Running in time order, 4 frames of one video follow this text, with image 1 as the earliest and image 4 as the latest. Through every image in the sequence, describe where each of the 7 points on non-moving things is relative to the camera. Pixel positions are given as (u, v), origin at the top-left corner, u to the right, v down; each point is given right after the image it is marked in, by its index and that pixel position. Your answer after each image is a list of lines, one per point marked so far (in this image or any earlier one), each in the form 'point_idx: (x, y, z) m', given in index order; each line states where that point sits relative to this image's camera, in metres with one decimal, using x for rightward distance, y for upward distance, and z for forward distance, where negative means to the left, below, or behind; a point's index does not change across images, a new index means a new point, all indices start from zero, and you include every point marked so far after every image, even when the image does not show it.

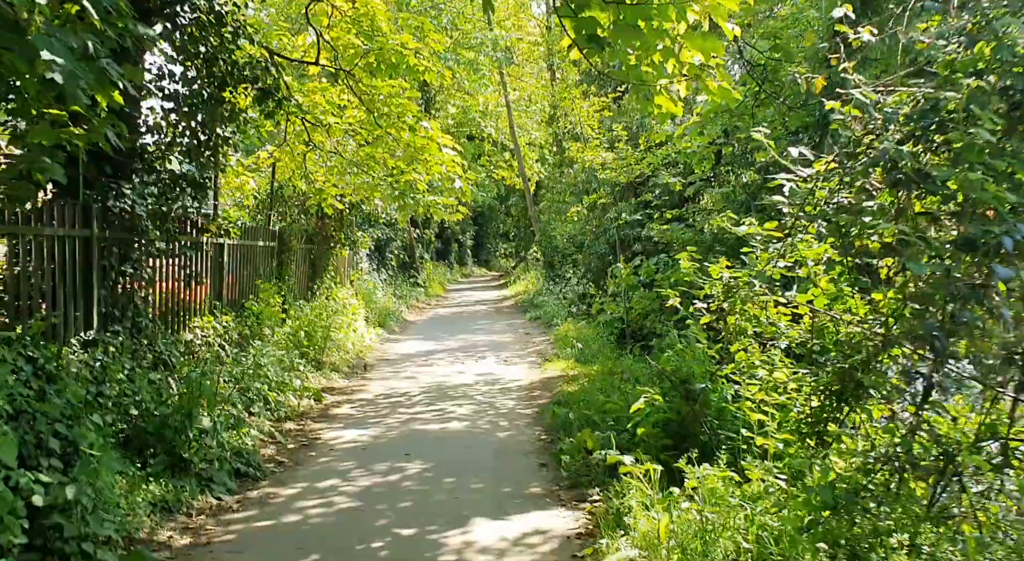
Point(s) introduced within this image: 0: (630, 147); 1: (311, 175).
0: (+2.0, +2.3, +18.0) m
1: (-2.9, +1.5, +15.0) m
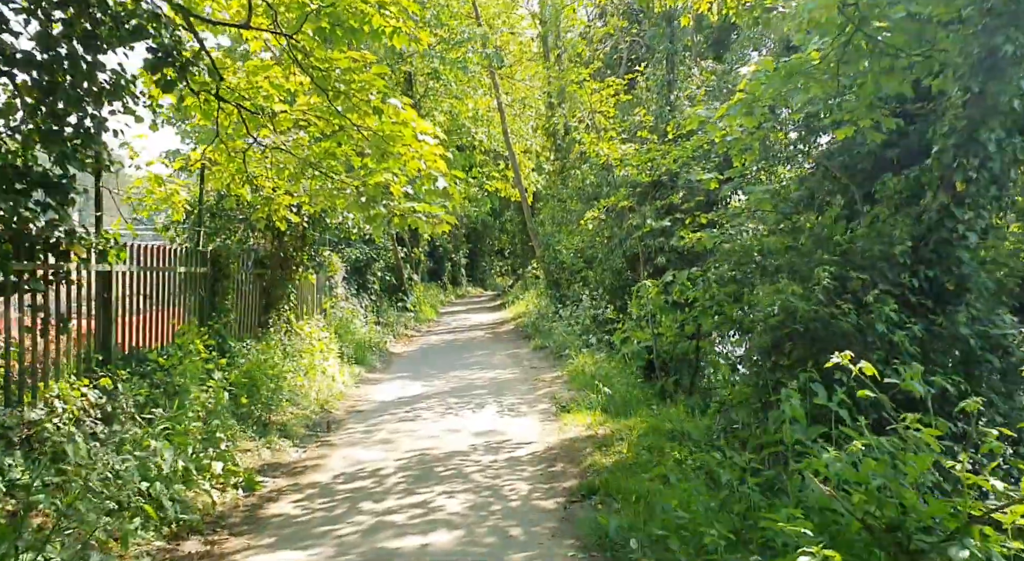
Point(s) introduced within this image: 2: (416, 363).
0: (+2.0, +2.0, +14.9) m
1: (-2.9, +1.1, +11.8) m
2: (-1.7, -1.5, +18.8) m
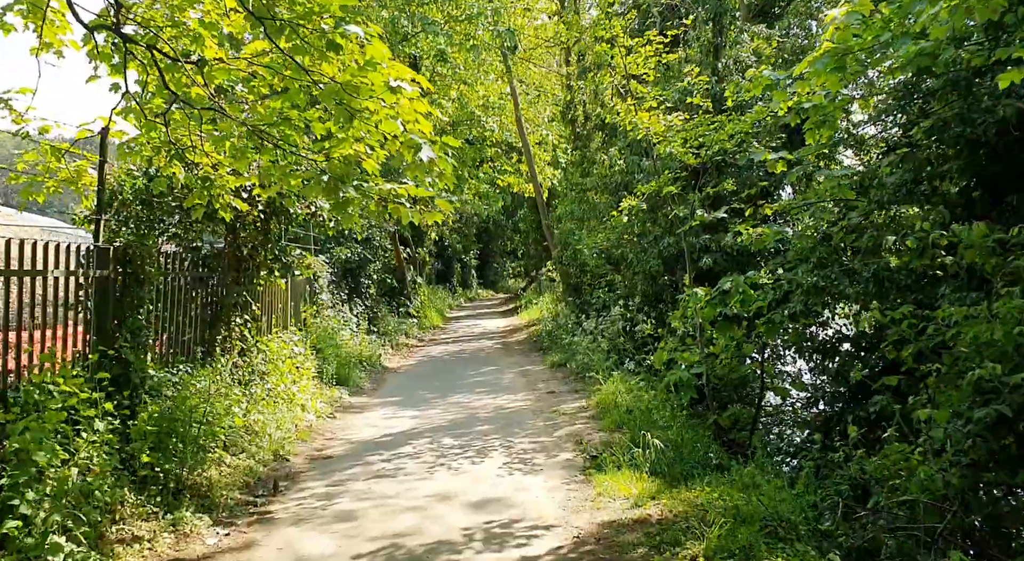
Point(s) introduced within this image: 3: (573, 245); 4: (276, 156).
0: (+2.2, +1.9, +12.0) m
1: (-2.8, +1.1, +9.0) m
2: (-1.5, -1.6, +16.0) m
3: (+1.2, +0.7, +19.9) m
4: (-1.9, +1.0, +8.5) m
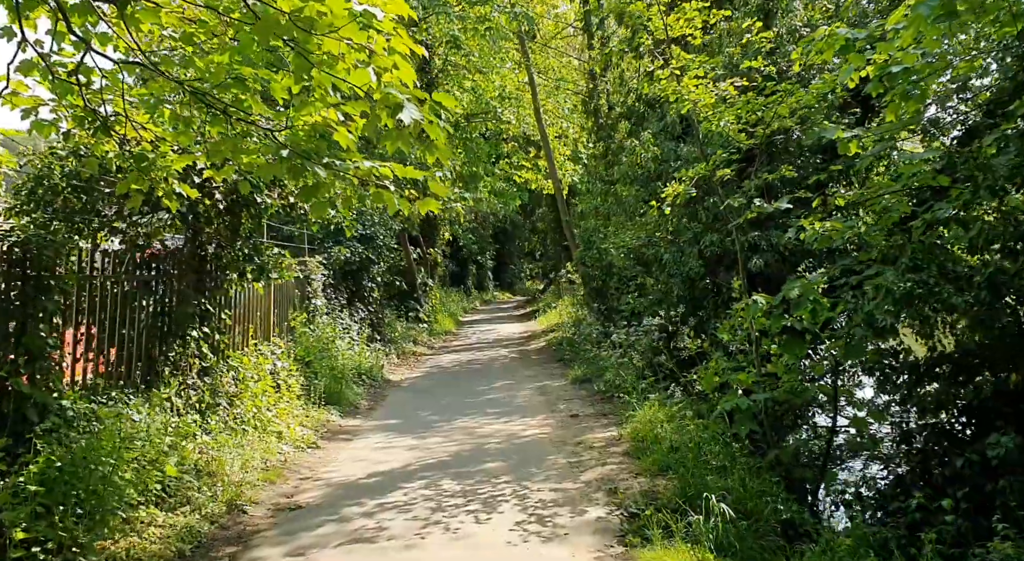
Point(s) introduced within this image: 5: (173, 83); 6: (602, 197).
0: (+2.3, +1.9, +10.1) m
1: (-2.7, +1.0, +7.1) m
2: (-1.3, -1.6, +14.0) m
3: (+1.5, +0.6, +17.9) m
4: (-1.8, +1.0, +6.6) m
5: (-2.1, +1.2, +6.5) m
6: (+1.5, +1.4, +17.5) m
